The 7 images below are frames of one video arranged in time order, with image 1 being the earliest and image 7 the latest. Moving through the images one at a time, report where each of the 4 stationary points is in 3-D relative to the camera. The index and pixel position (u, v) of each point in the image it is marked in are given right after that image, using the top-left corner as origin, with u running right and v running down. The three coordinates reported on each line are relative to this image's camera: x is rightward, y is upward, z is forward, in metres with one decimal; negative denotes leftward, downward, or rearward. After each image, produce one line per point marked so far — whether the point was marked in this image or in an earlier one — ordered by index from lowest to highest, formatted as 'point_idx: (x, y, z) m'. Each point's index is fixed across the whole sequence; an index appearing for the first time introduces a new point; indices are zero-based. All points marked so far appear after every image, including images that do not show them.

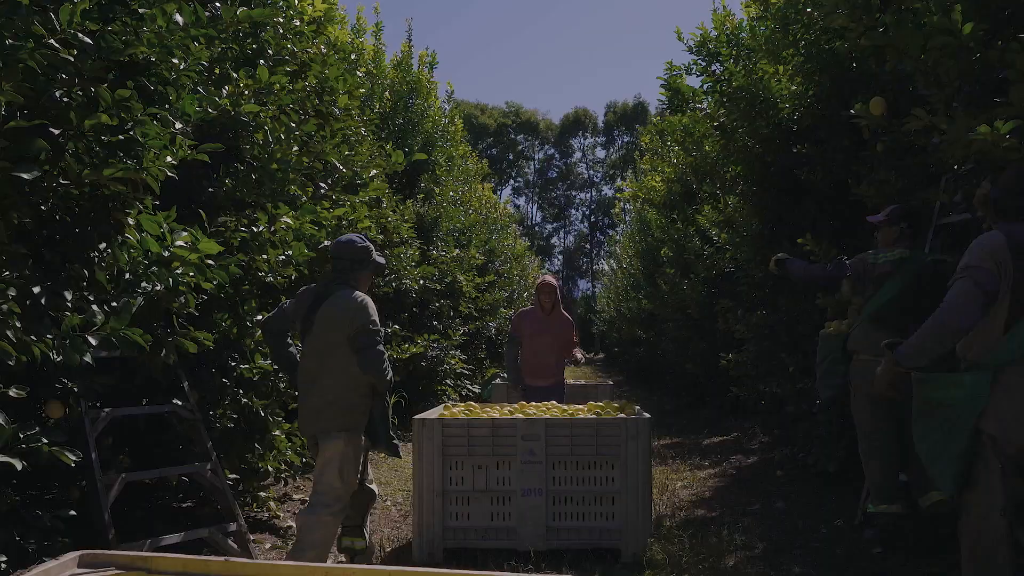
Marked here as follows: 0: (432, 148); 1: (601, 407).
0: (-1.2, +2.2, +15.6) m
1: (+0.5, -0.7, +6.2) m
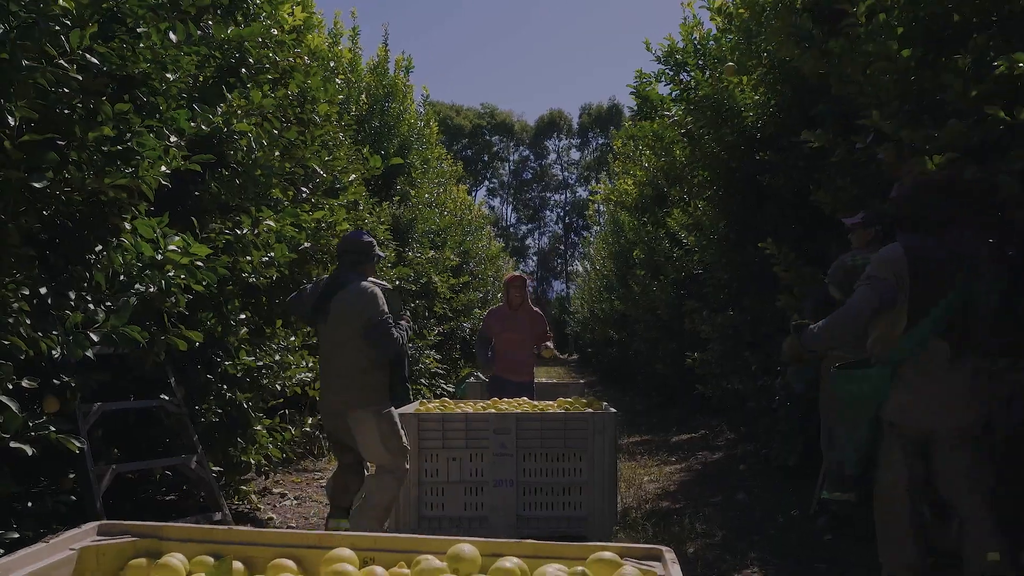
0: (-1.6, +2.2, +15.8) m
1: (+0.4, -0.7, +6.5) m
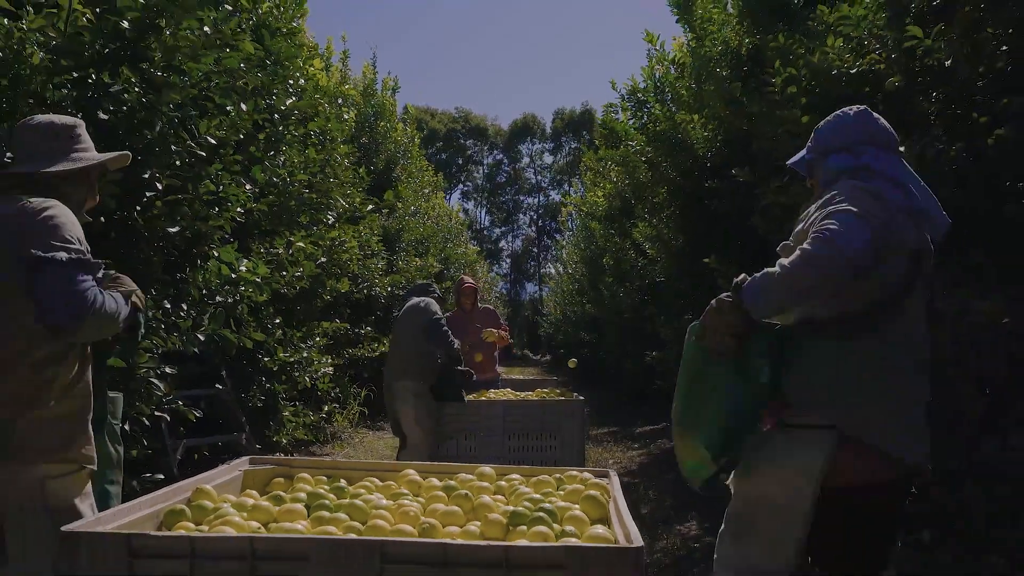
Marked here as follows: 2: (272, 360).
0: (-2.0, +2.1, +17.1) m
1: (+0.3, -0.8, +7.8) m
2: (-1.6, -0.5, +6.9) m
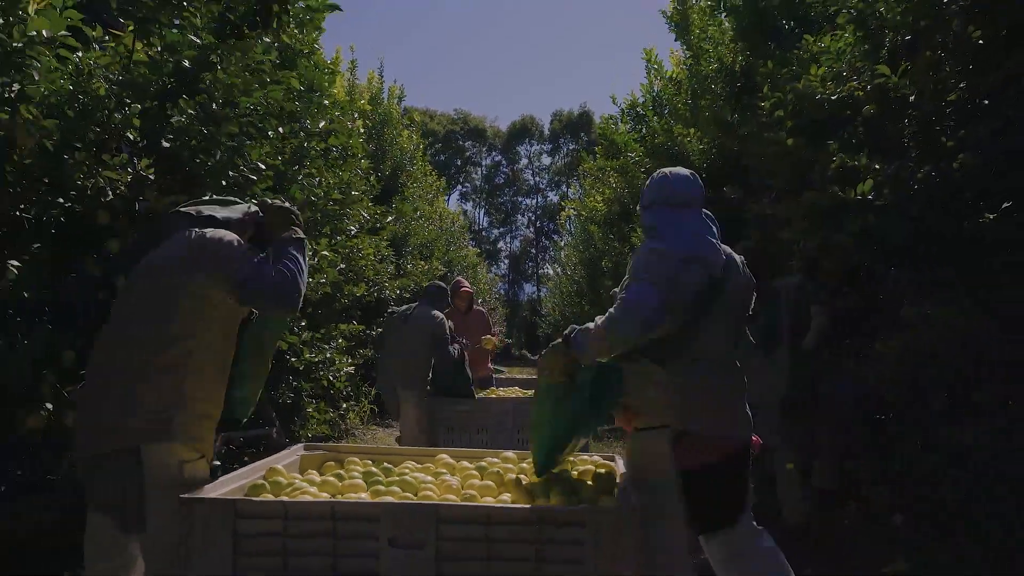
0: (-1.9, +2.0, +17.6) m
1: (+0.3, -0.8, +8.3) m
2: (-1.5, -0.5, +7.5) m
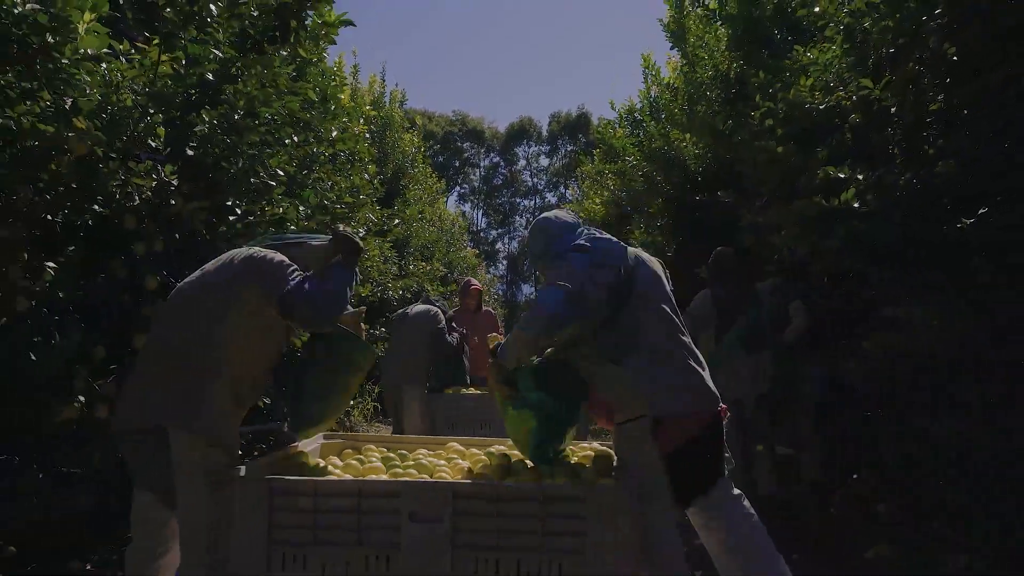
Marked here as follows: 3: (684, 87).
0: (-1.9, +2.0, +17.9) m
1: (+0.3, -0.8, +8.6) m
2: (-1.5, -0.5, +7.8) m
3: (+1.7, +2.0, +10.5) m
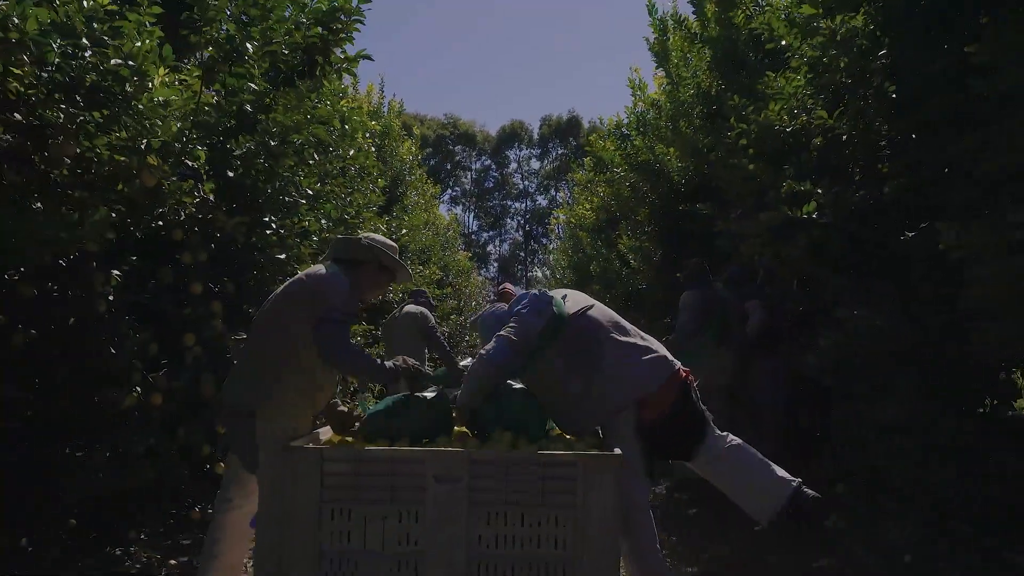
0: (-2.0, +2.0, +18.7) m
1: (+0.3, -0.9, +9.4) m
2: (-1.6, -0.6, +8.5) m
3: (+1.7, +2.0, +11.3) m
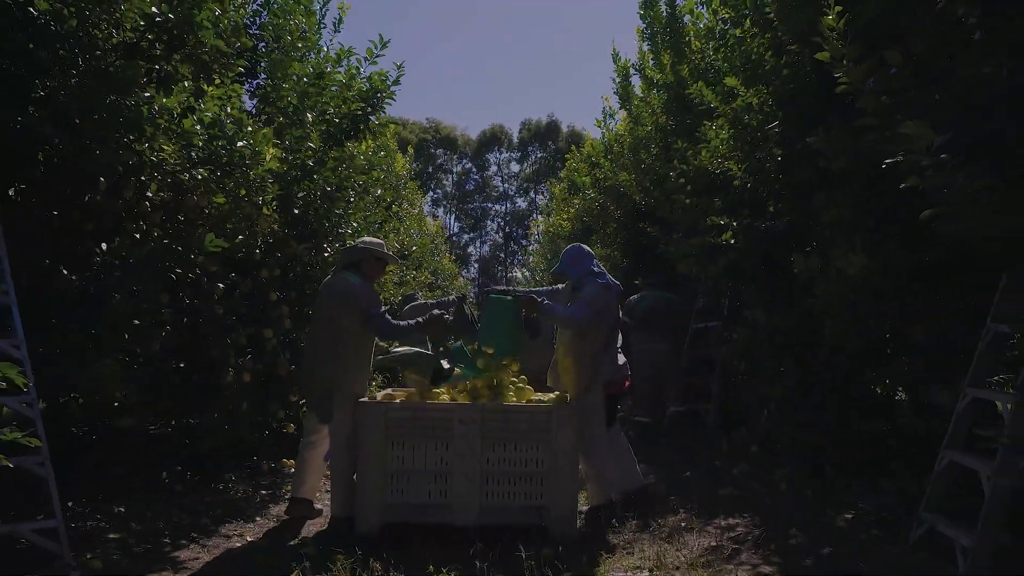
0: (-2.3, +1.9, +20.8) m
1: (+0.2, -0.9, +11.5) m
2: (-1.7, -0.6, +10.6) m
3: (+1.5, +1.9, +13.5) m
